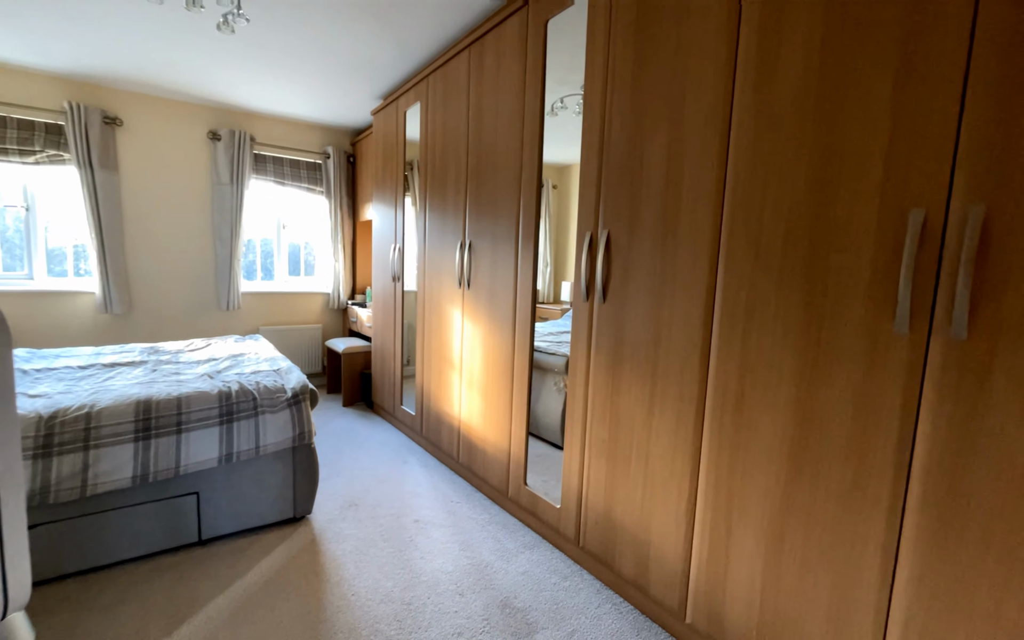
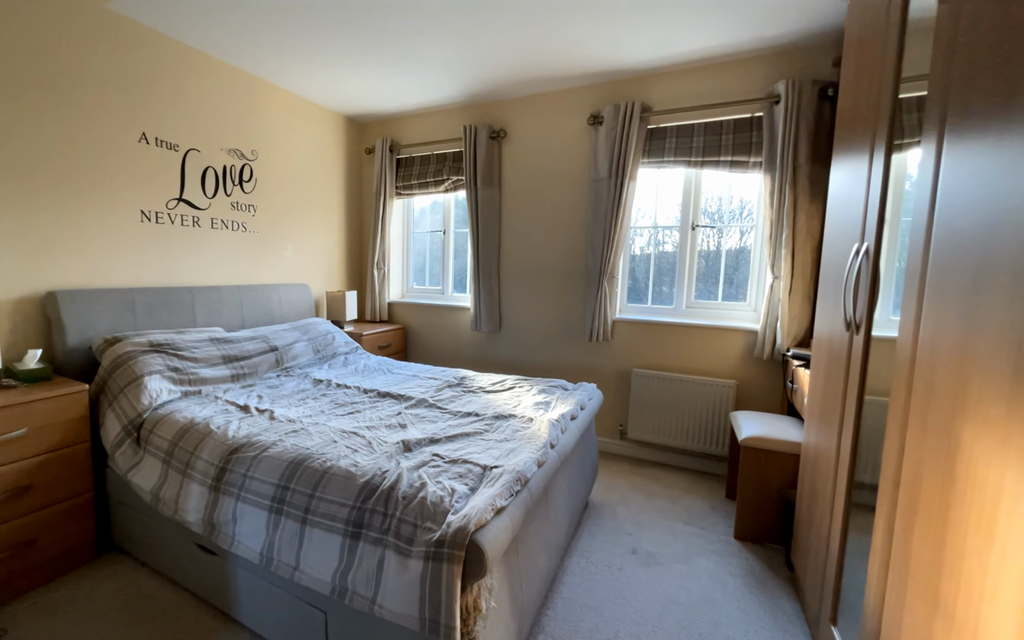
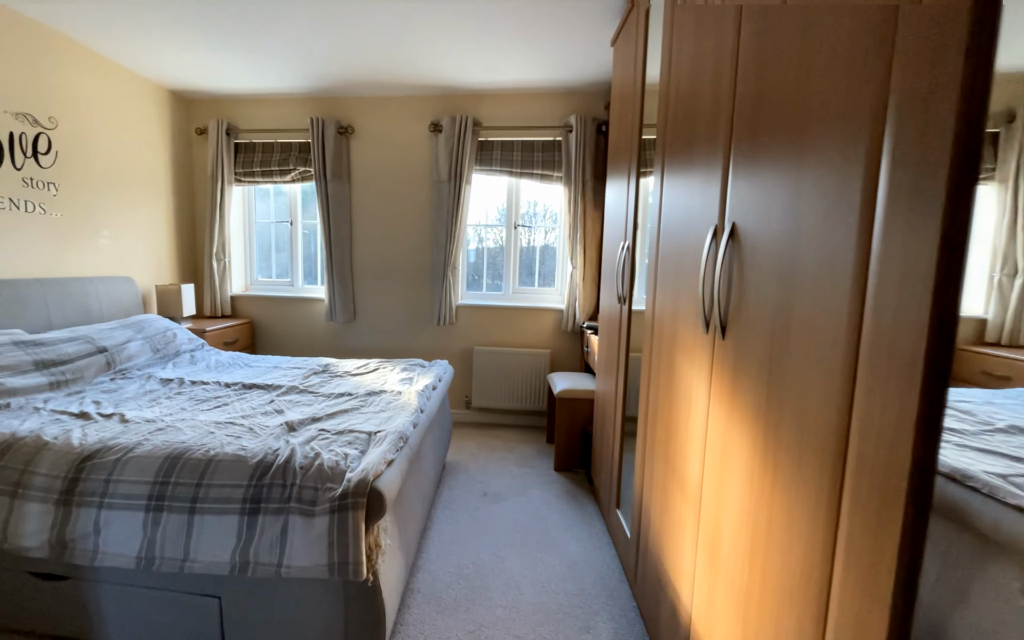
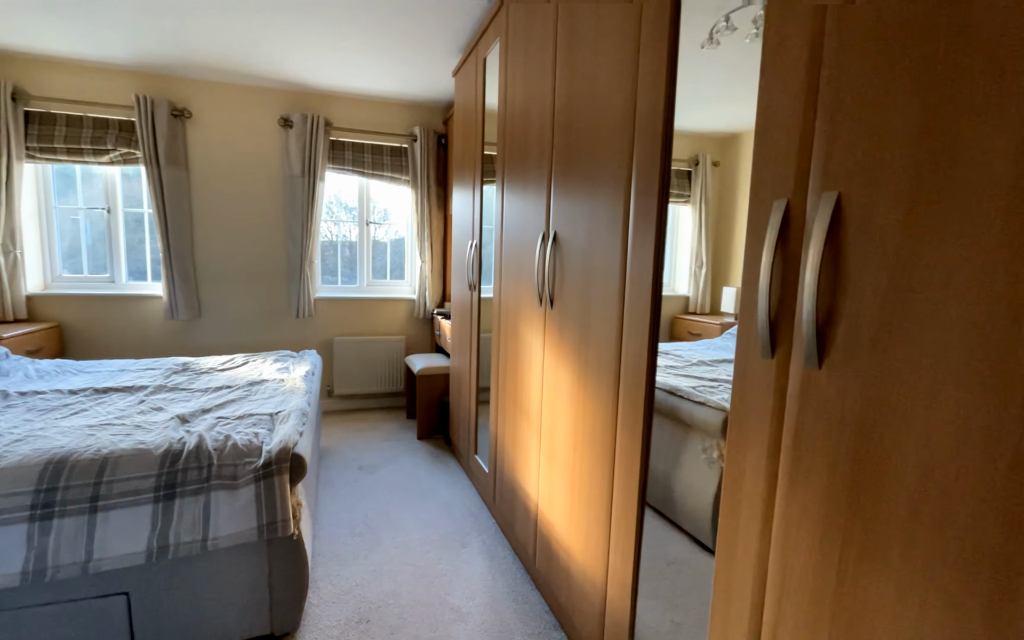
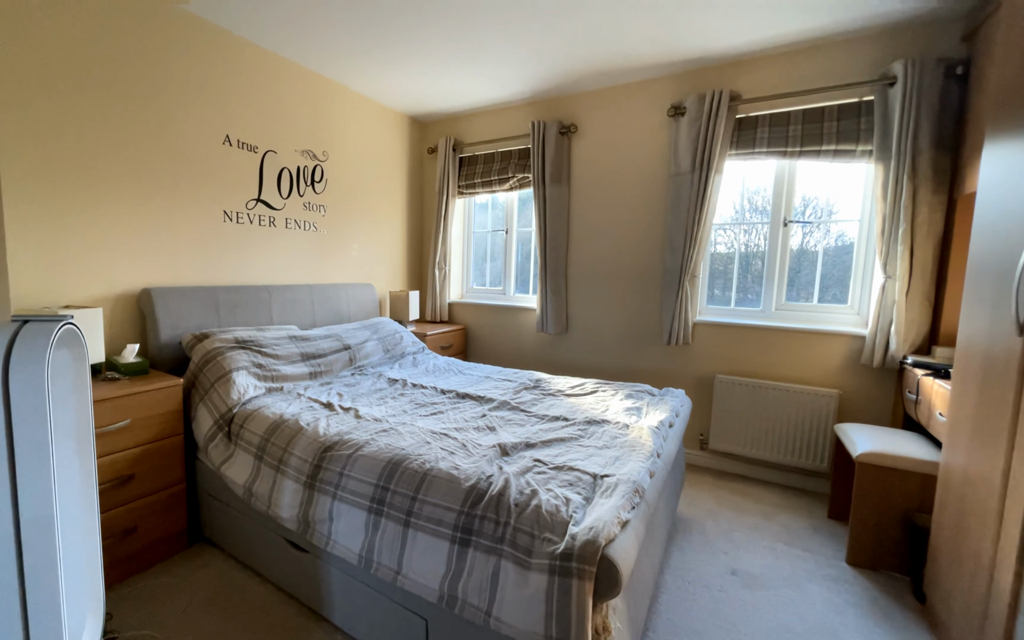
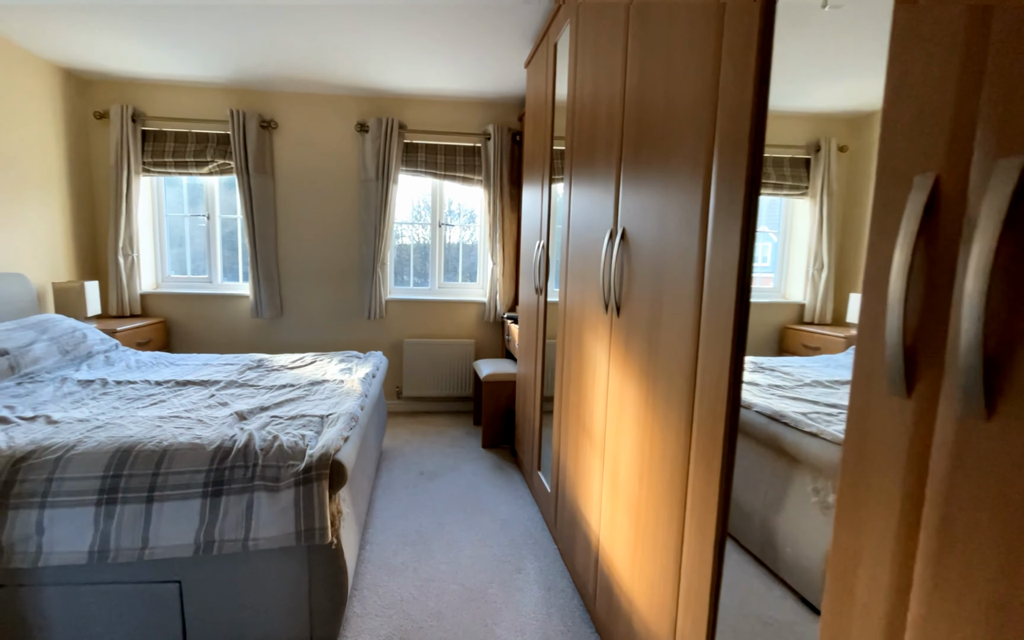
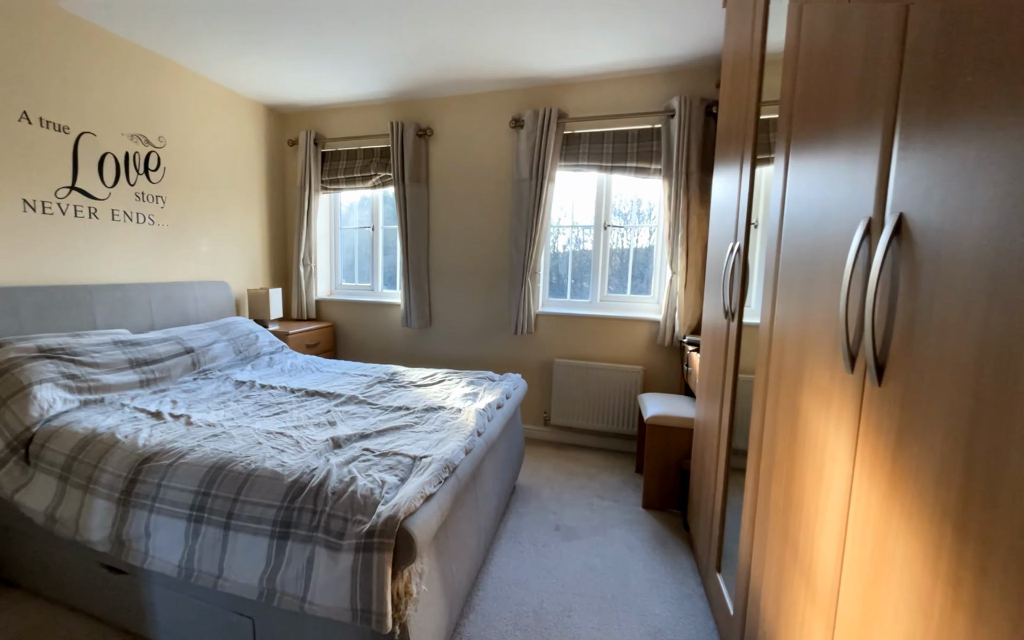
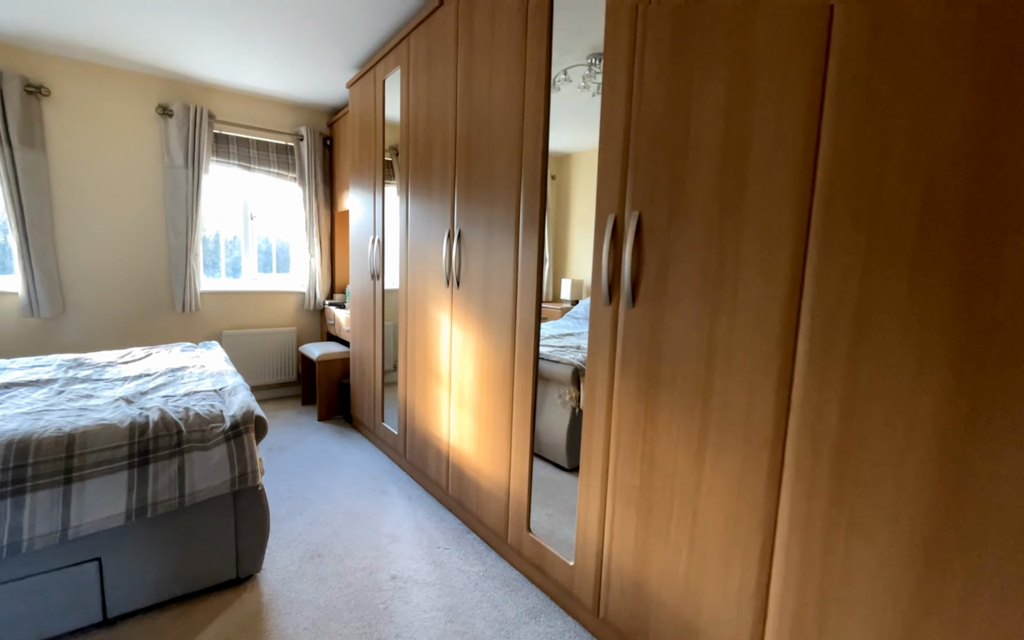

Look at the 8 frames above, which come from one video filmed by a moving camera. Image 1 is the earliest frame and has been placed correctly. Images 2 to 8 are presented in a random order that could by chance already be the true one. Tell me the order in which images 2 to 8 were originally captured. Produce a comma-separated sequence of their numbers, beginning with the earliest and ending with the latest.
8, 4, 6, 3, 7, 2, 5
